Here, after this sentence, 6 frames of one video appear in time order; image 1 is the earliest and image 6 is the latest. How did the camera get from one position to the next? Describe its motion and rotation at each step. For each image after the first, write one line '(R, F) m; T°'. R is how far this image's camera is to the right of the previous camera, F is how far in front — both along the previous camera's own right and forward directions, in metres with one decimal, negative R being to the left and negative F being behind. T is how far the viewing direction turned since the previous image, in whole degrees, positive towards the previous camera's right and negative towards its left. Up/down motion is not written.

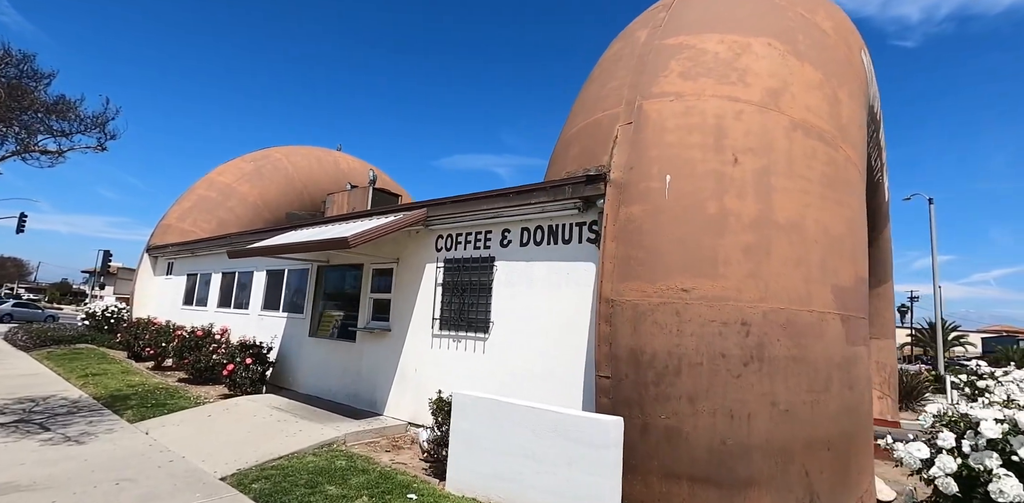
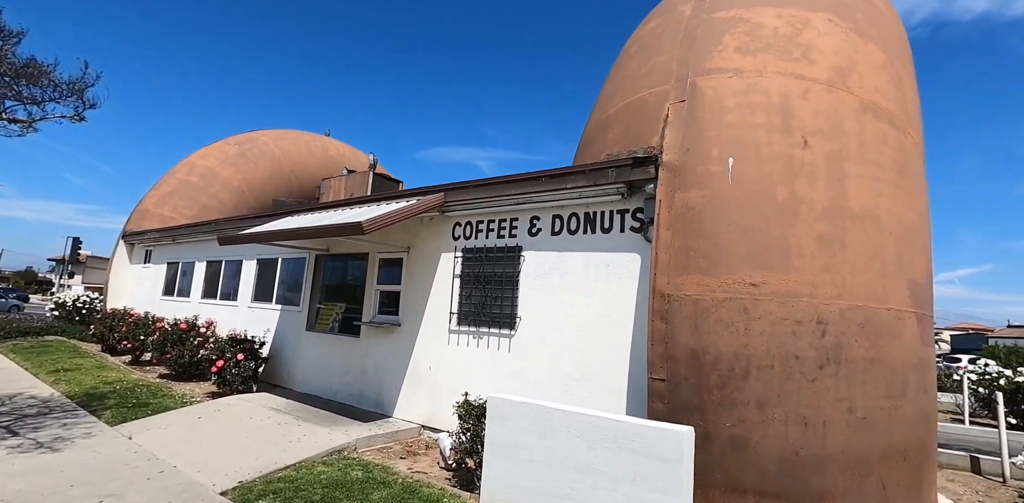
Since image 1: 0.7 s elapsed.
(-0.6, +0.6) m; +2°
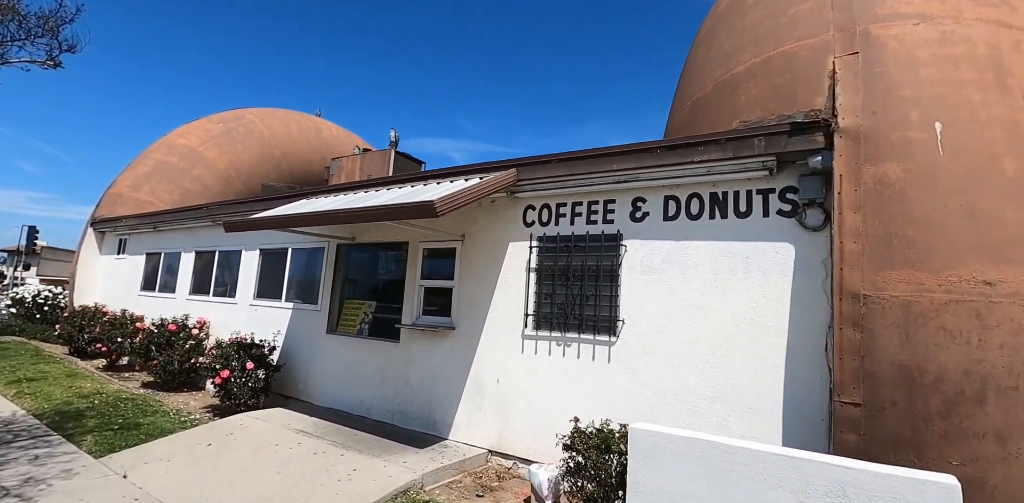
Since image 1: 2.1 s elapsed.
(-1.3, +1.2) m; +3°
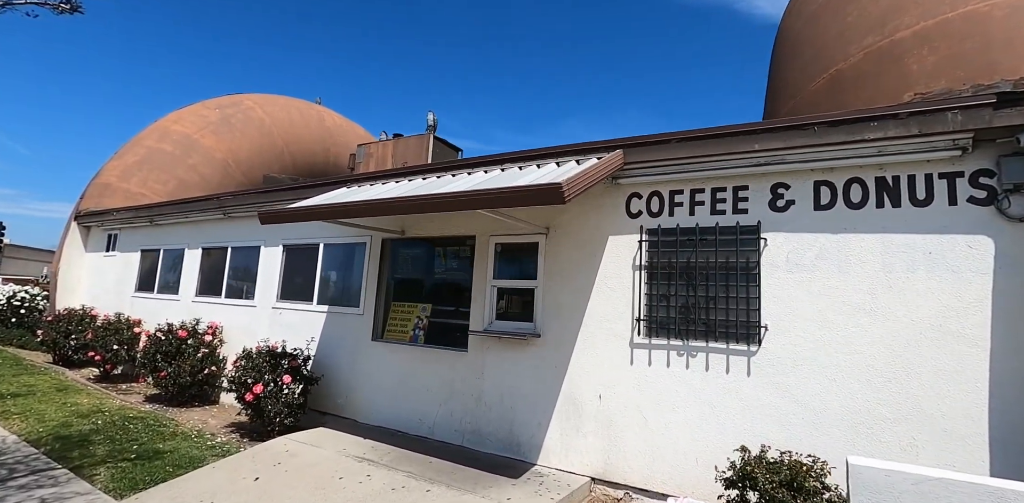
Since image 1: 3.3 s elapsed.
(-1.3, +0.9) m; +3°
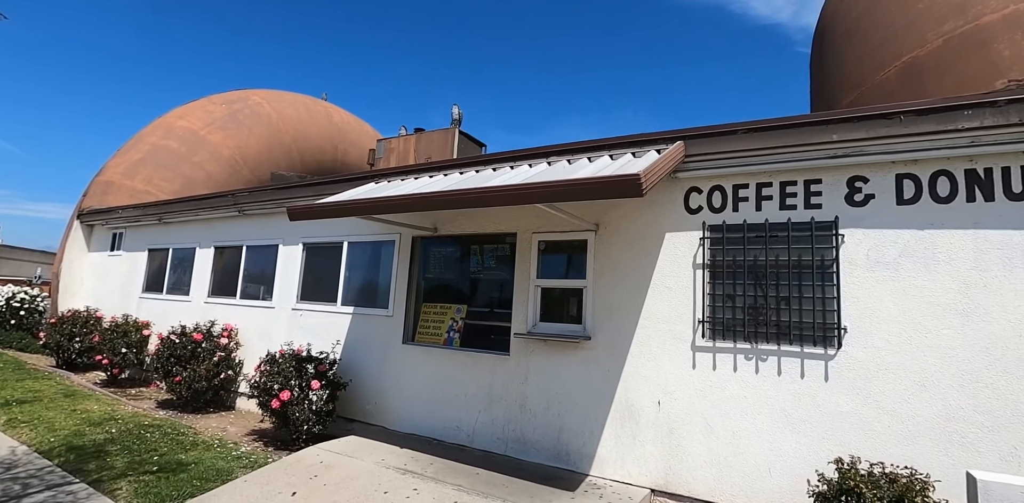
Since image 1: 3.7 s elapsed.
(-0.6, +0.3) m; +1°
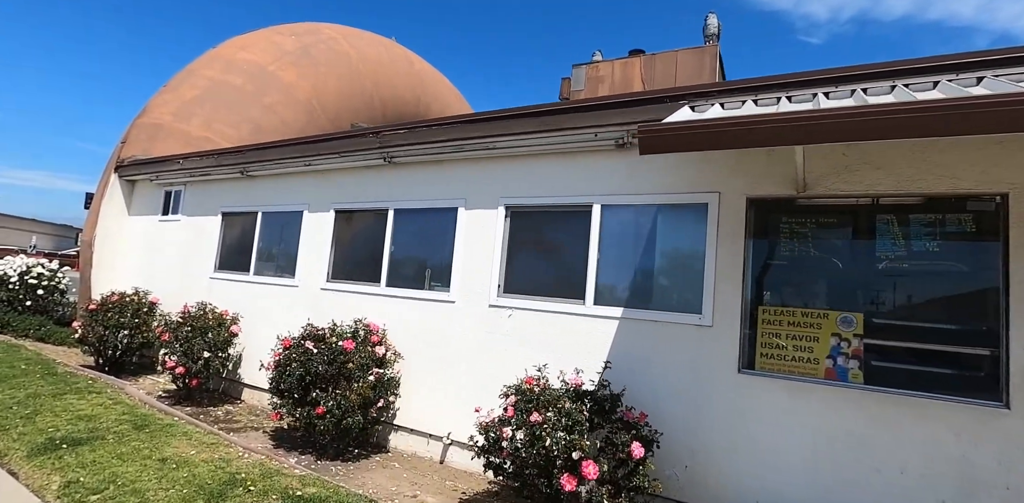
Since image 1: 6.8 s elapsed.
(-3.1, +2.5) m; +2°
